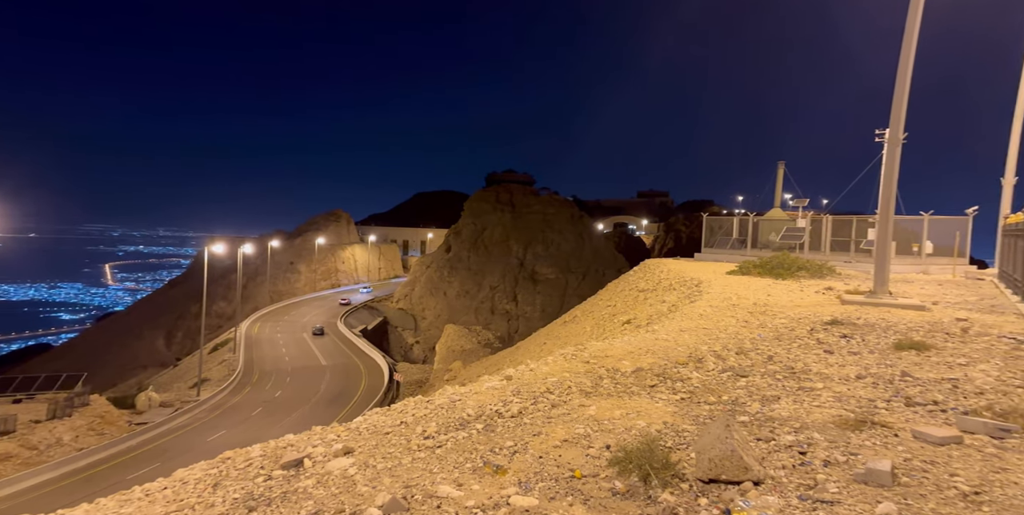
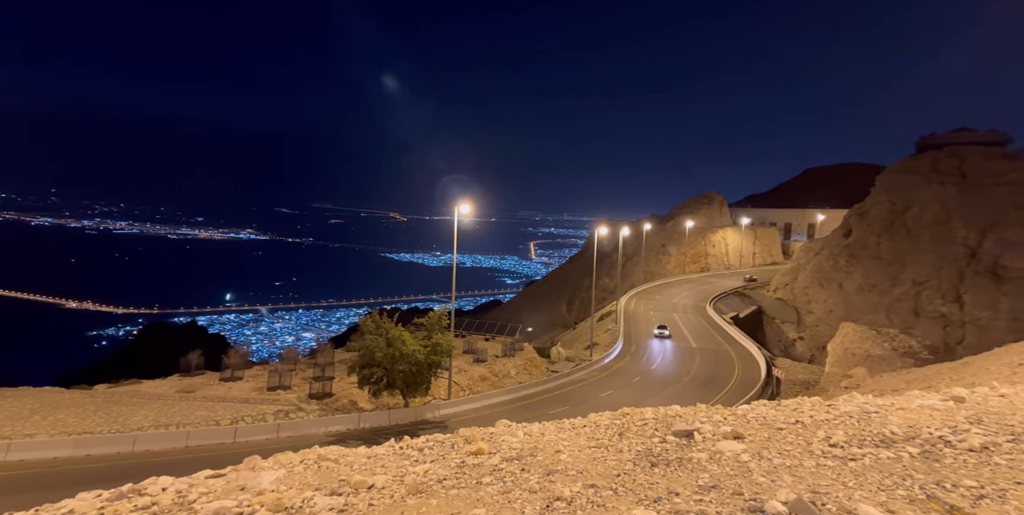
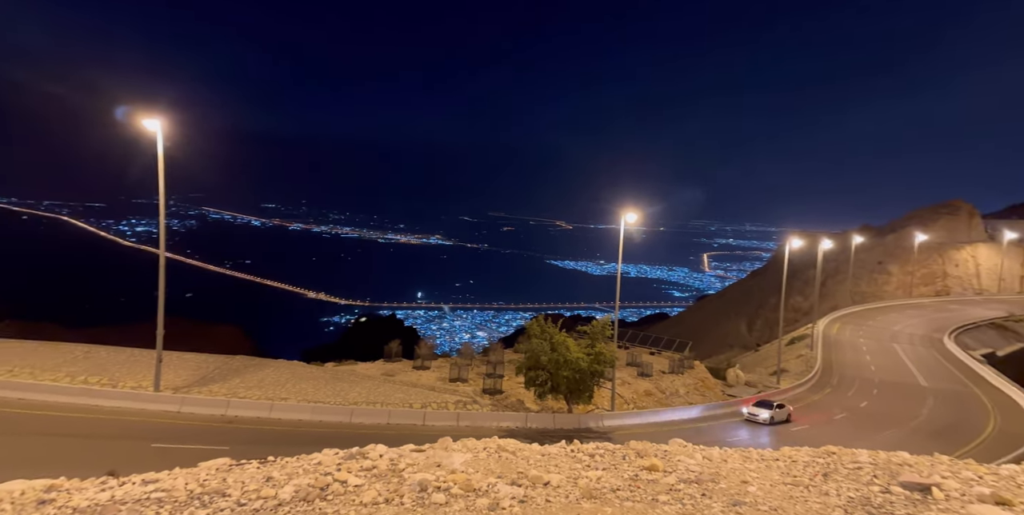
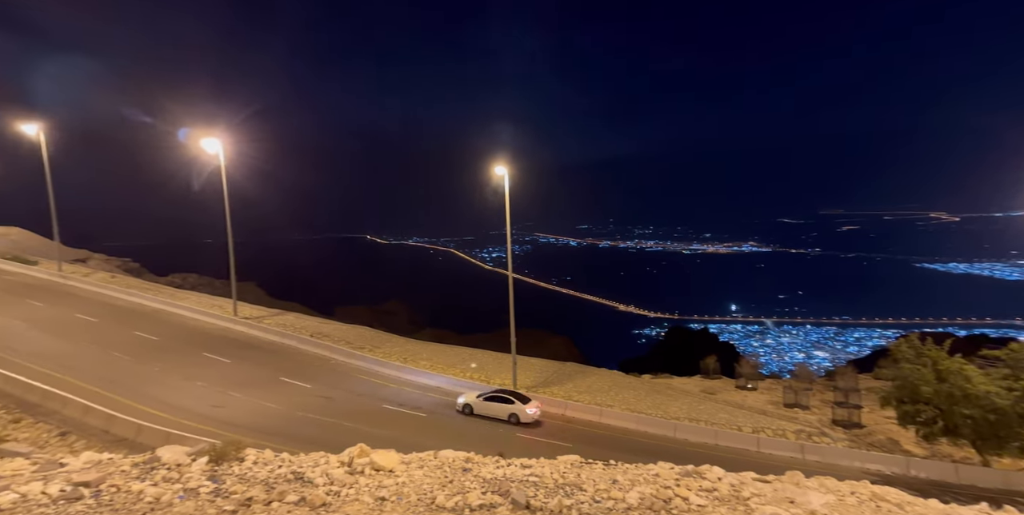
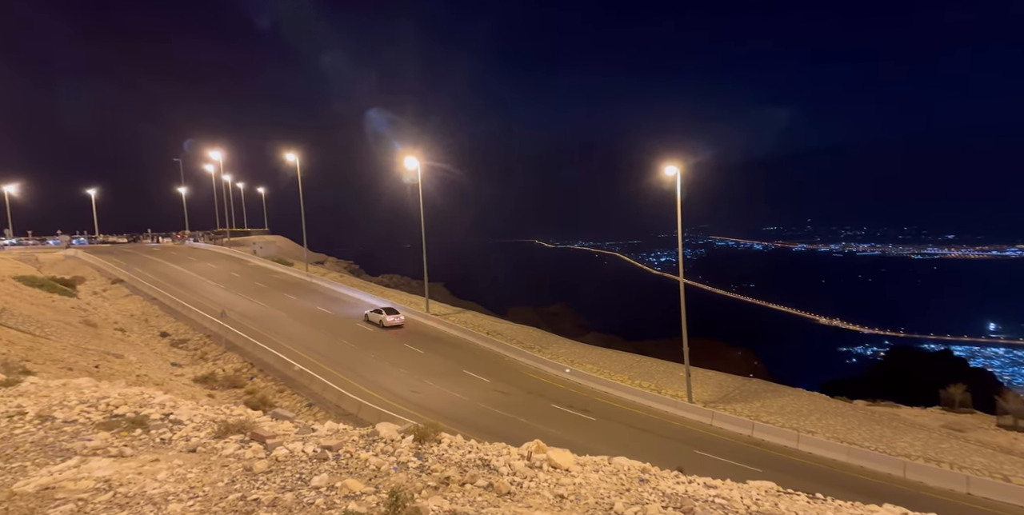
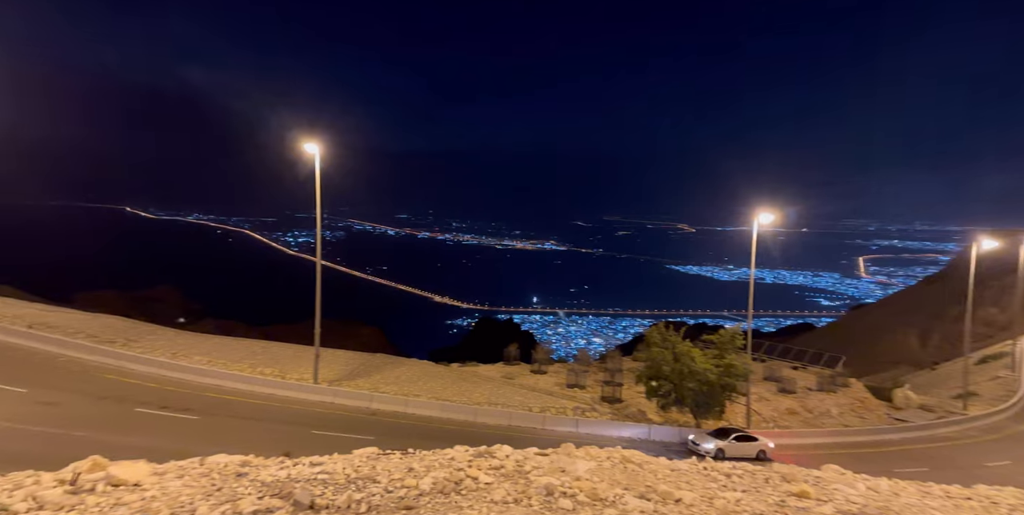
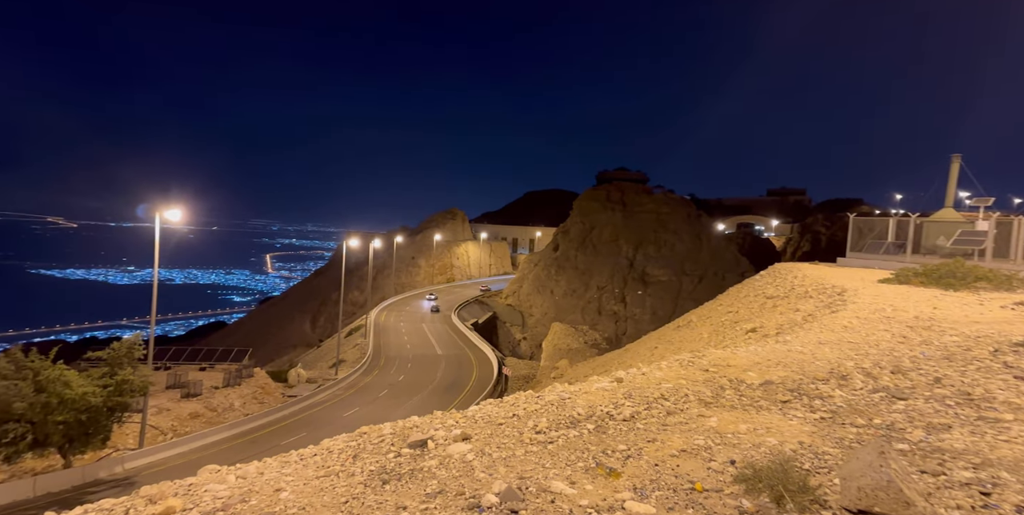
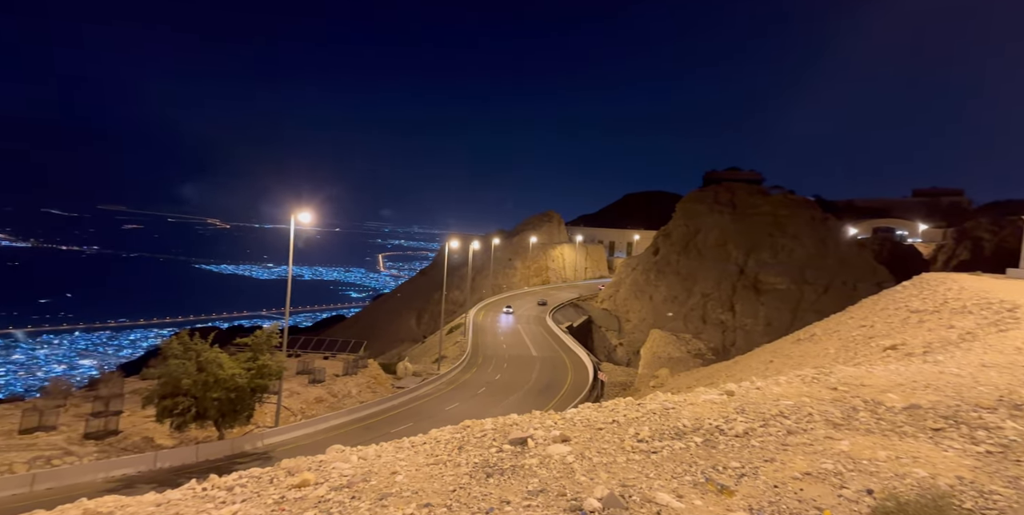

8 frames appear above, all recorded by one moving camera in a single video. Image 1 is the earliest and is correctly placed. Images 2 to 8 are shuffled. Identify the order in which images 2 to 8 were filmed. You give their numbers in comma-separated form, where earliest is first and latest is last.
7, 8, 2, 3, 6, 4, 5
